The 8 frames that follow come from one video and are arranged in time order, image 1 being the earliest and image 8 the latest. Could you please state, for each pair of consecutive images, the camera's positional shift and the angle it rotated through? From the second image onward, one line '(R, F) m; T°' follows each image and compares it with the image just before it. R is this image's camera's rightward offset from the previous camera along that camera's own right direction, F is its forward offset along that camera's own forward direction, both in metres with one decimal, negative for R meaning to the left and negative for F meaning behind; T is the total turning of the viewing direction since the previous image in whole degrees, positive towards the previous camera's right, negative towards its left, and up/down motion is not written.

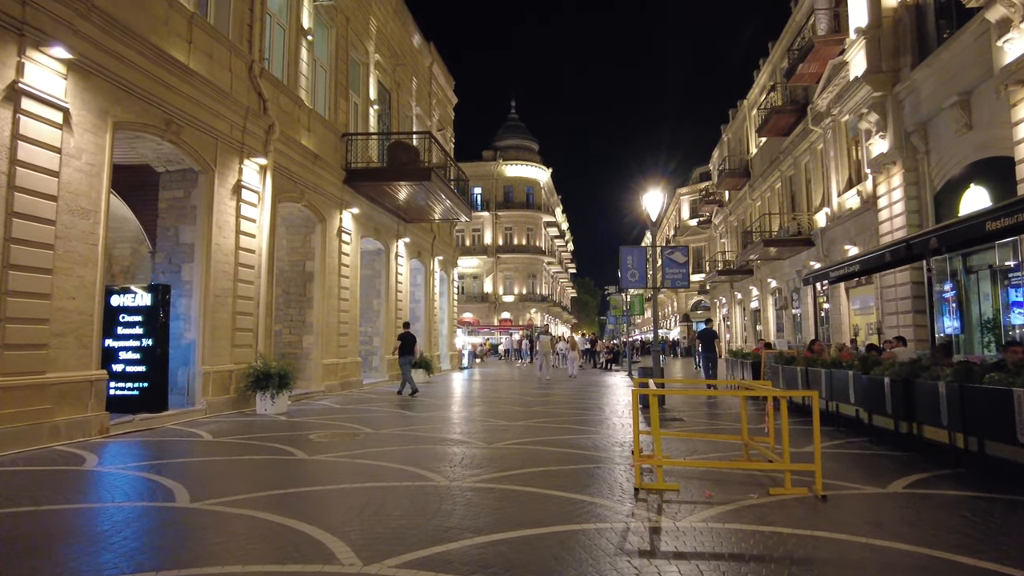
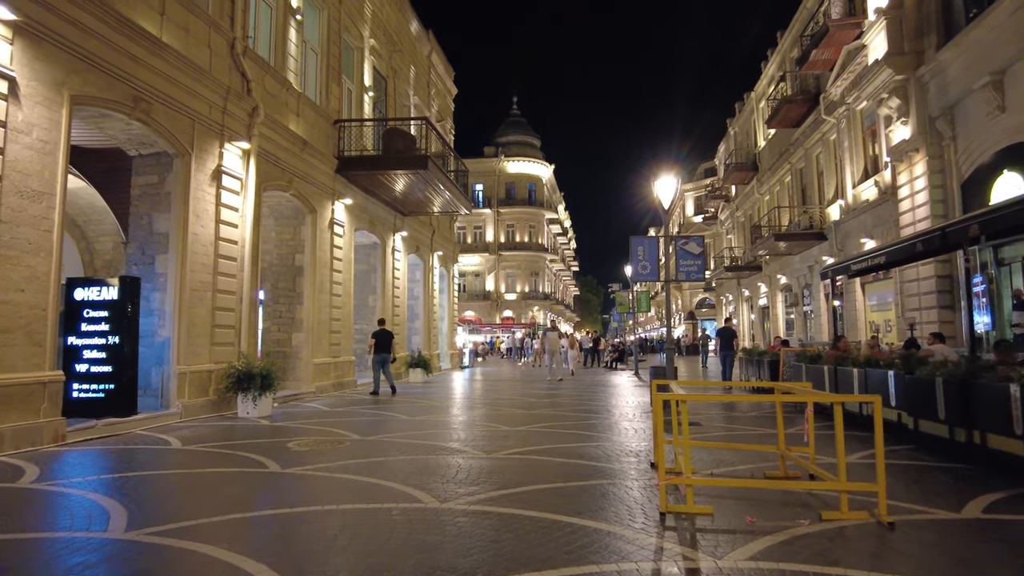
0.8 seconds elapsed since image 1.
(0.0, +0.9) m; 0°
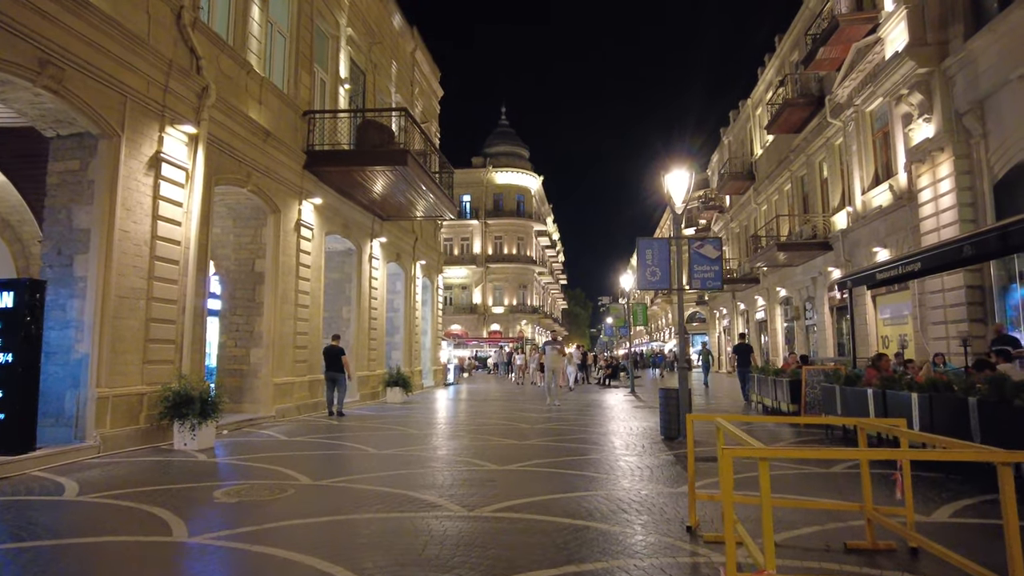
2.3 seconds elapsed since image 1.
(0.0, +1.7) m; +1°
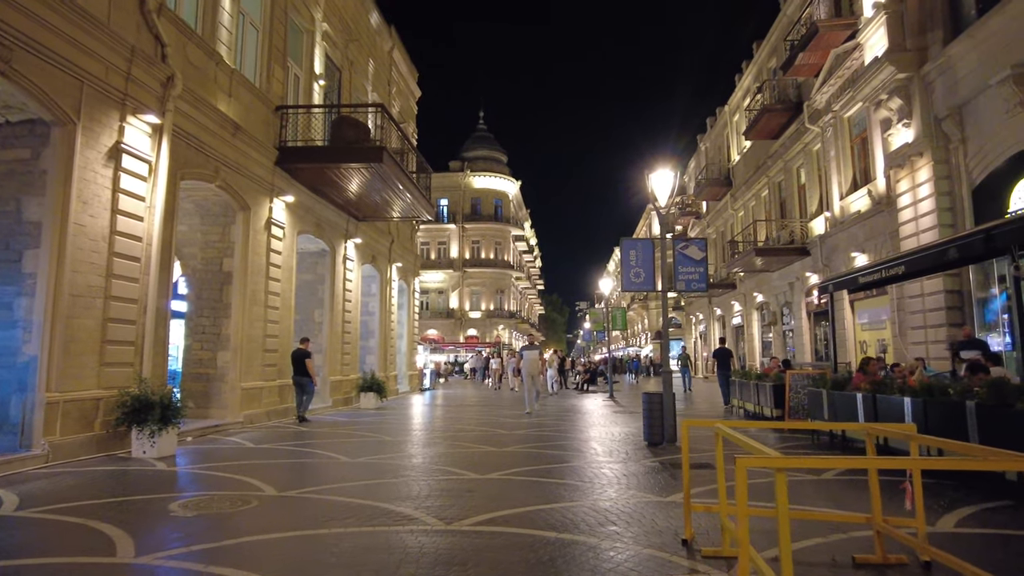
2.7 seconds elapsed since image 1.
(-0.1, +0.4) m; +2°
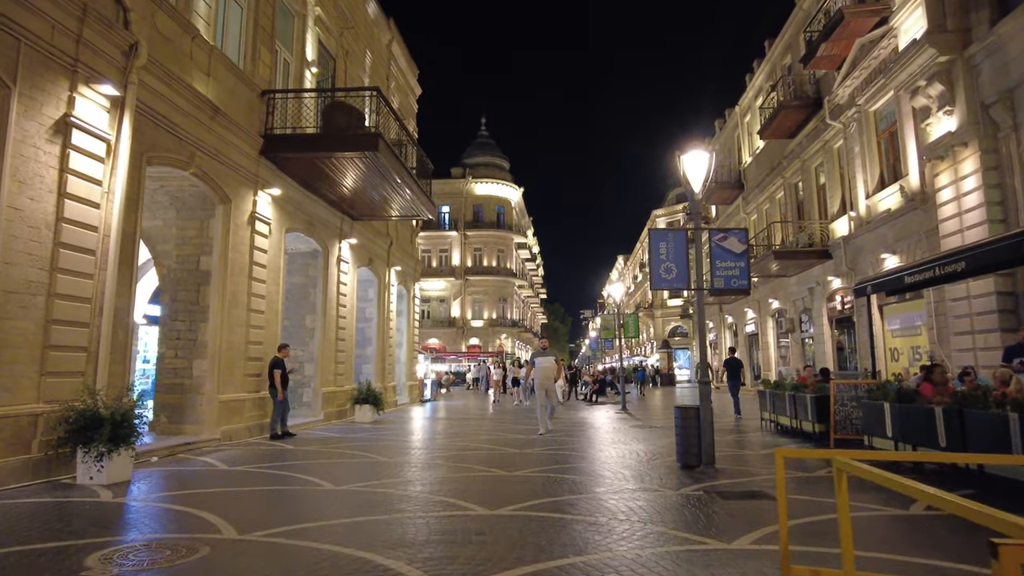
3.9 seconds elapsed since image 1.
(-0.2, +1.4) m; 0°
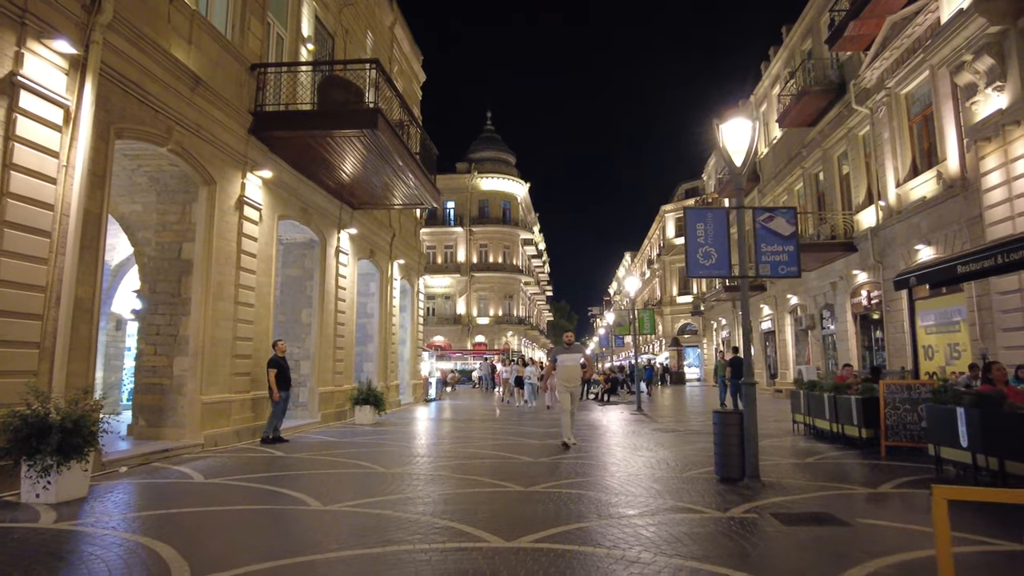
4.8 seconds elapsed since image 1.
(-0.1, +1.1) m; 0°
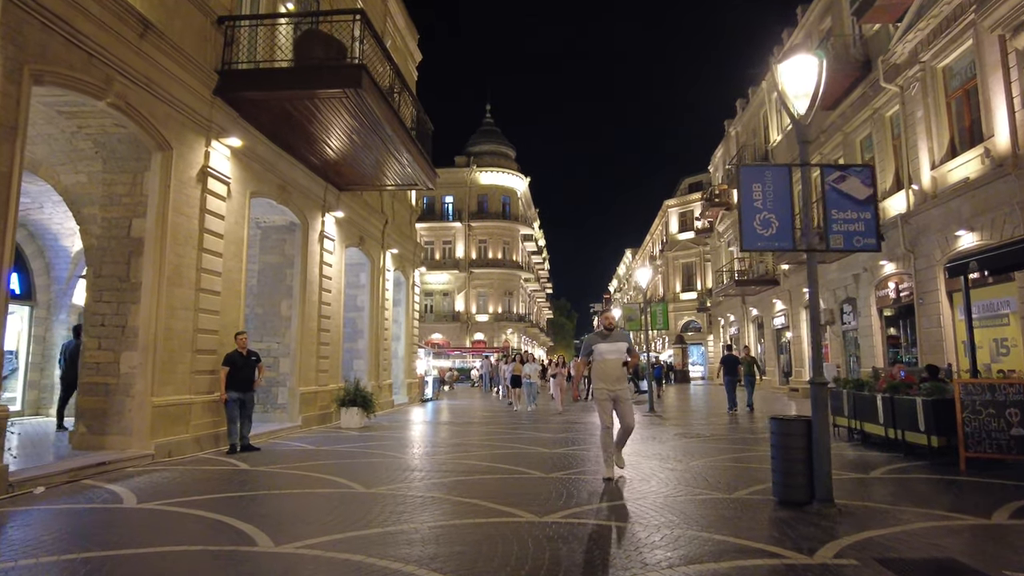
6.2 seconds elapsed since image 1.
(-0.1, +1.6) m; 0°
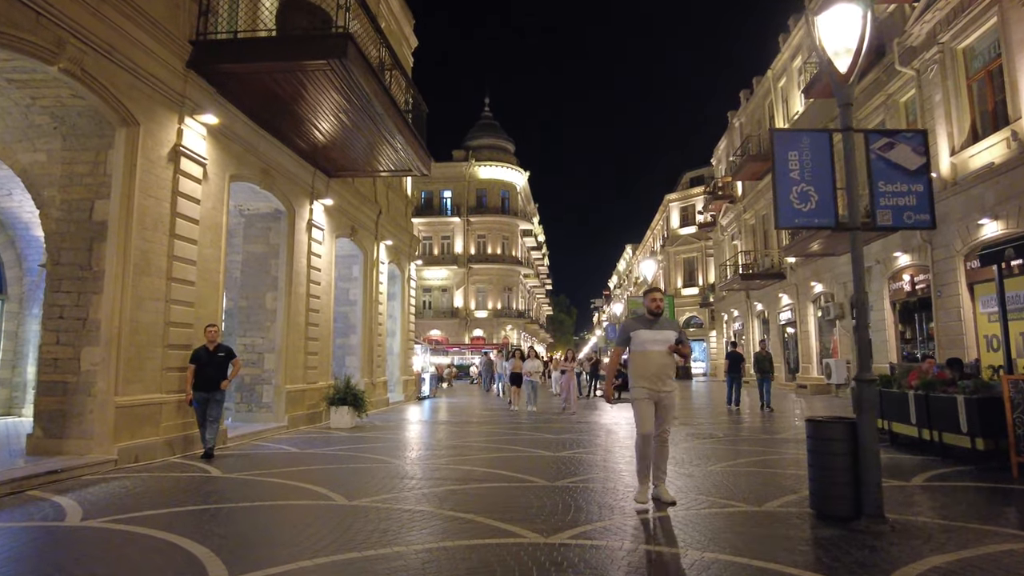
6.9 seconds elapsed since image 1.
(0.0, +0.8) m; 0°
